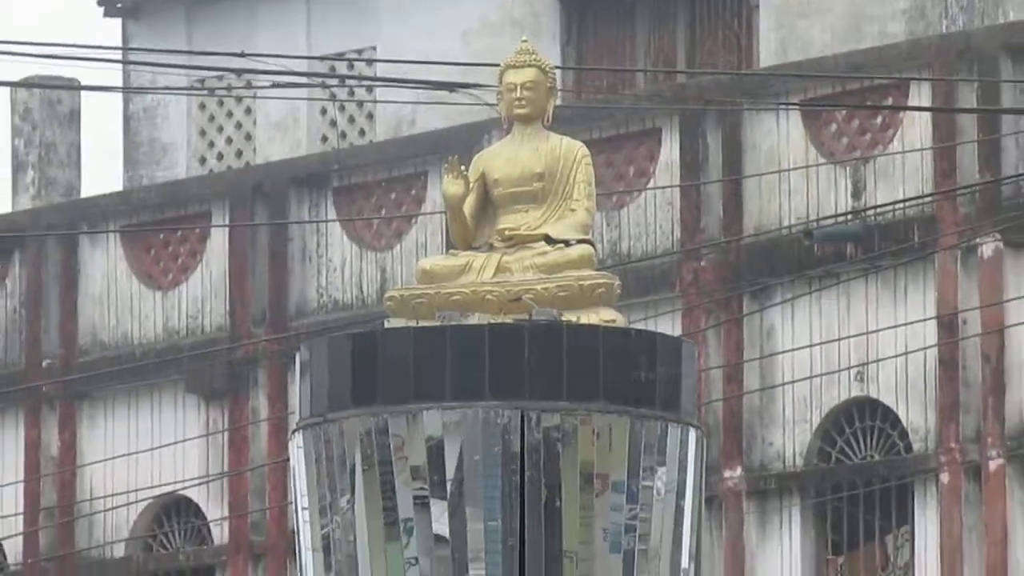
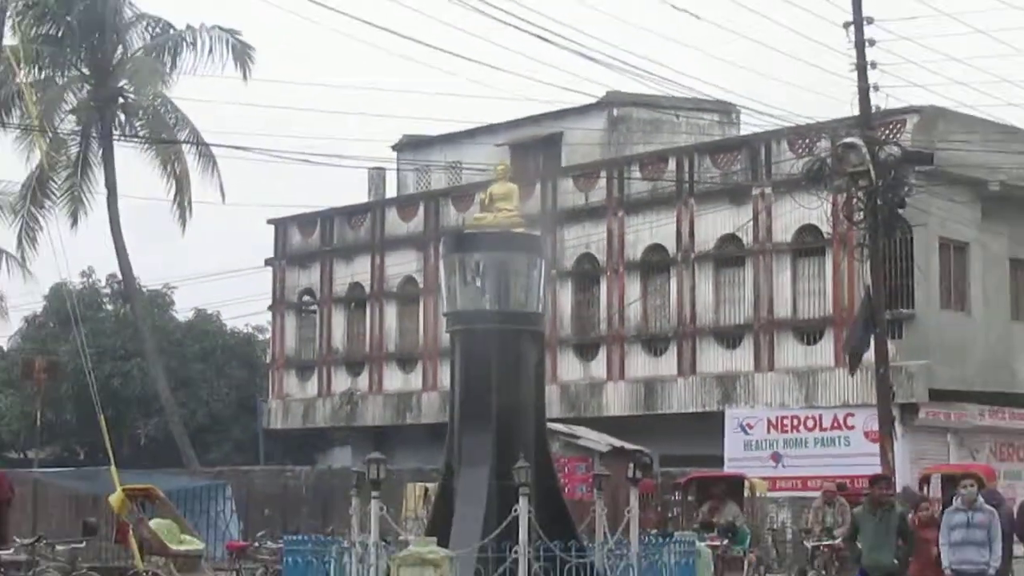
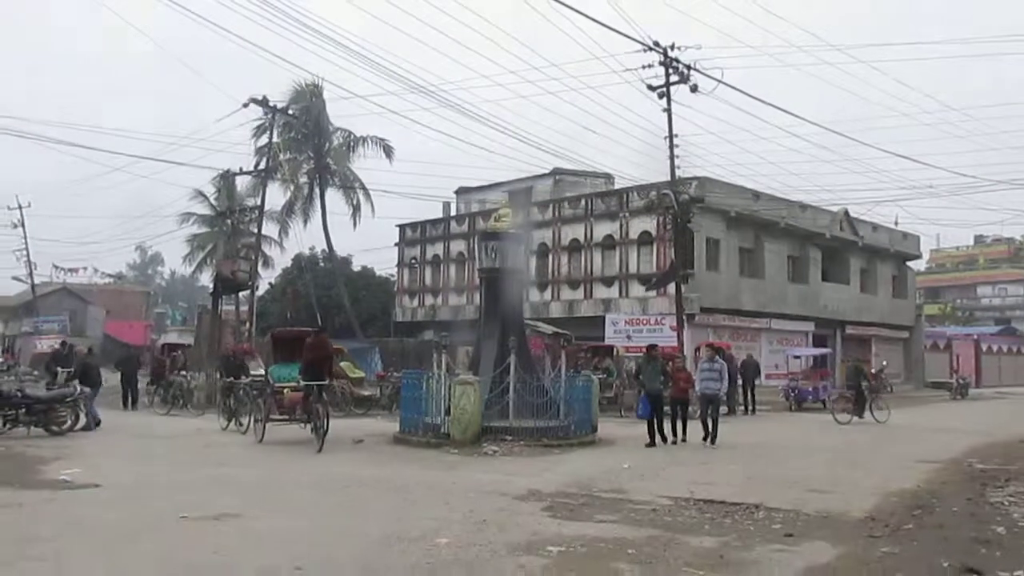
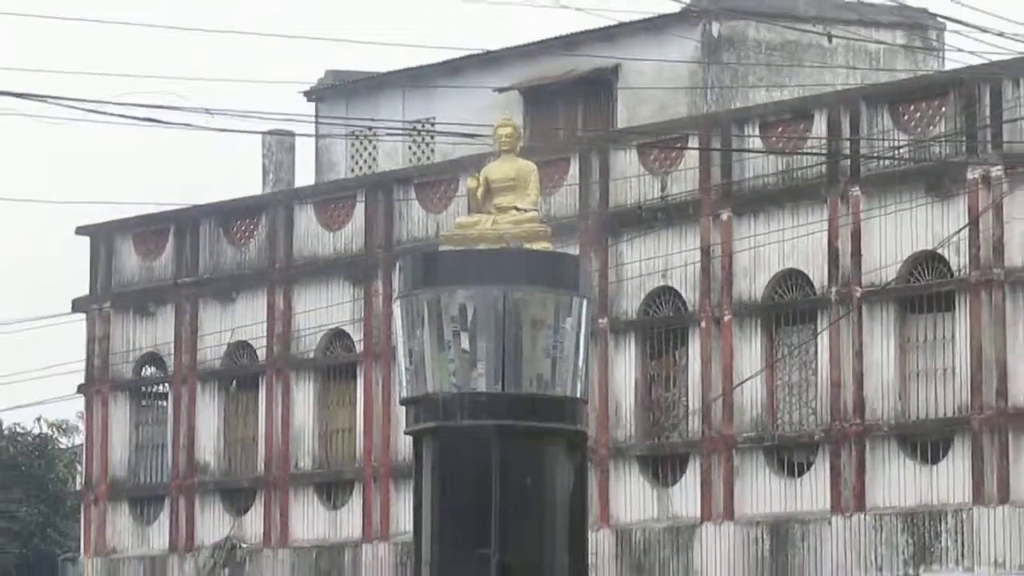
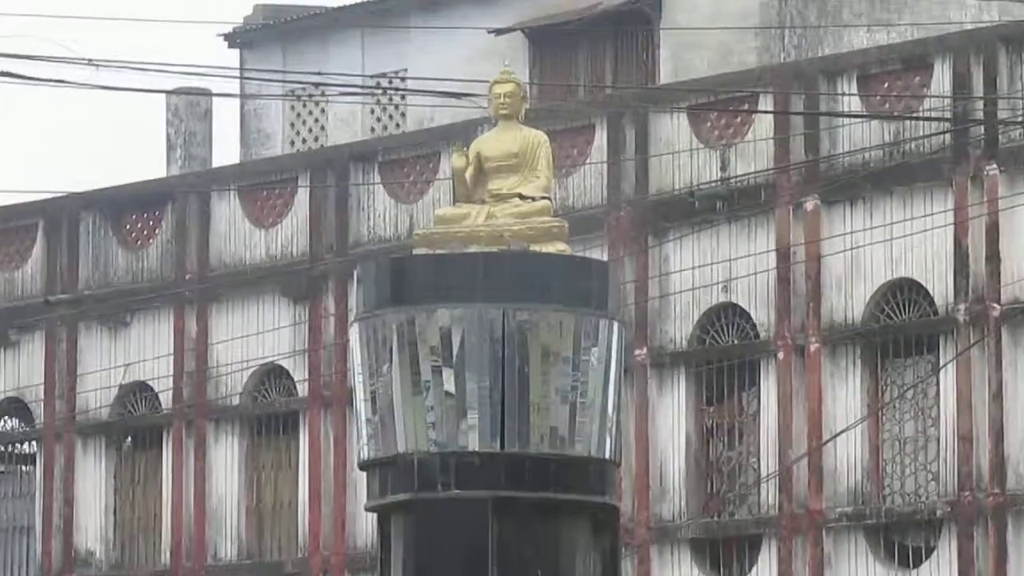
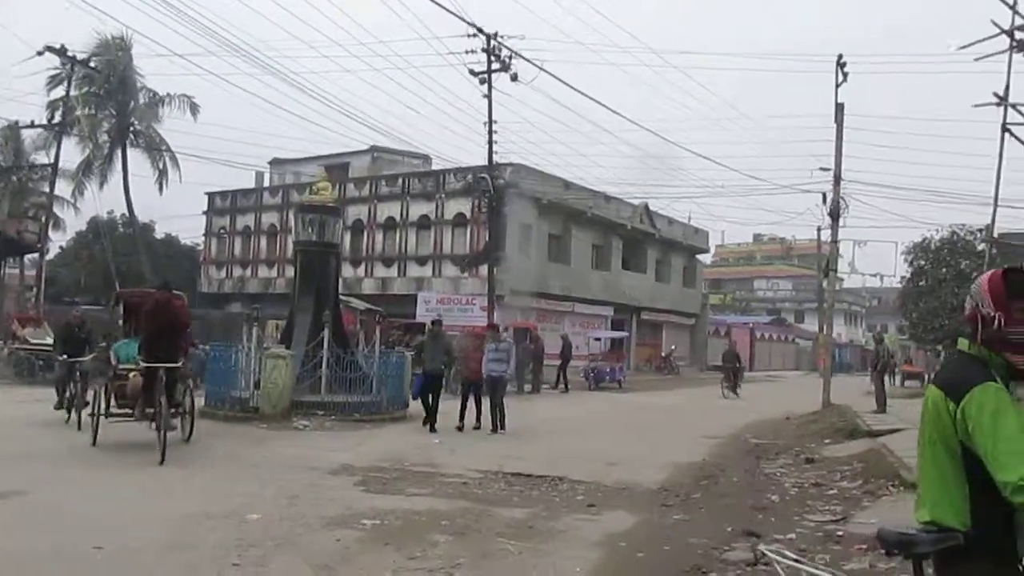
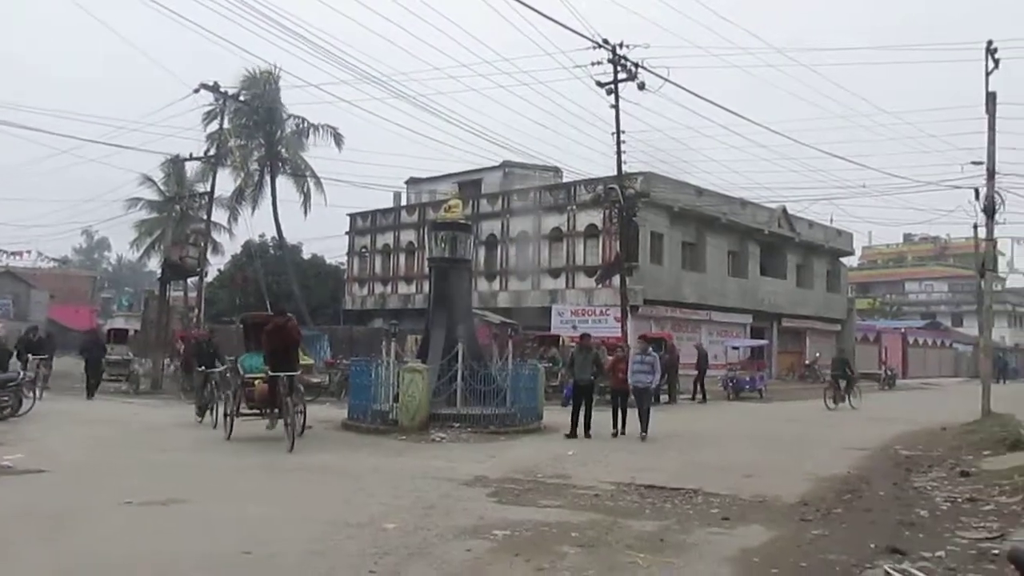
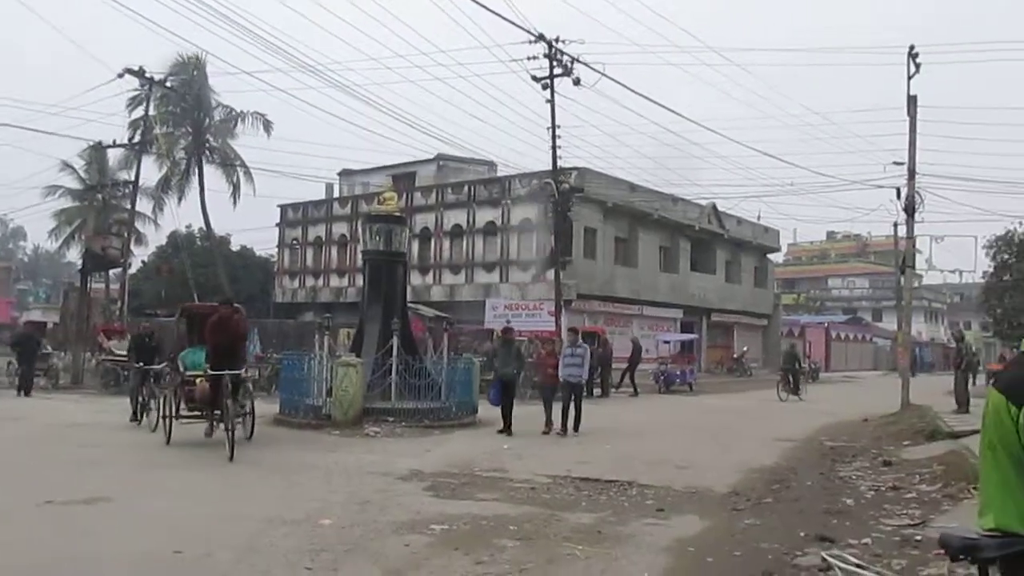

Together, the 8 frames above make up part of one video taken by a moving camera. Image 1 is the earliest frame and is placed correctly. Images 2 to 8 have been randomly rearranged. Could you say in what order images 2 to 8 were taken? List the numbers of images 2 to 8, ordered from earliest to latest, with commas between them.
5, 4, 2, 3, 7, 8, 6
